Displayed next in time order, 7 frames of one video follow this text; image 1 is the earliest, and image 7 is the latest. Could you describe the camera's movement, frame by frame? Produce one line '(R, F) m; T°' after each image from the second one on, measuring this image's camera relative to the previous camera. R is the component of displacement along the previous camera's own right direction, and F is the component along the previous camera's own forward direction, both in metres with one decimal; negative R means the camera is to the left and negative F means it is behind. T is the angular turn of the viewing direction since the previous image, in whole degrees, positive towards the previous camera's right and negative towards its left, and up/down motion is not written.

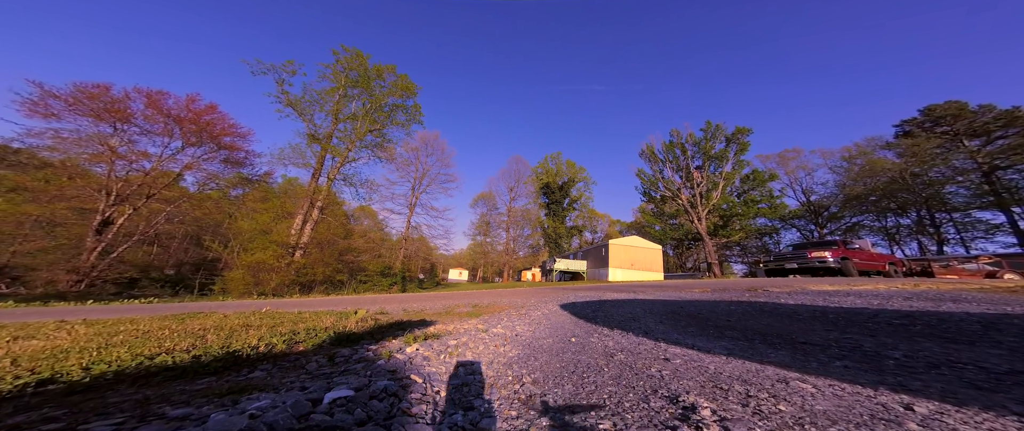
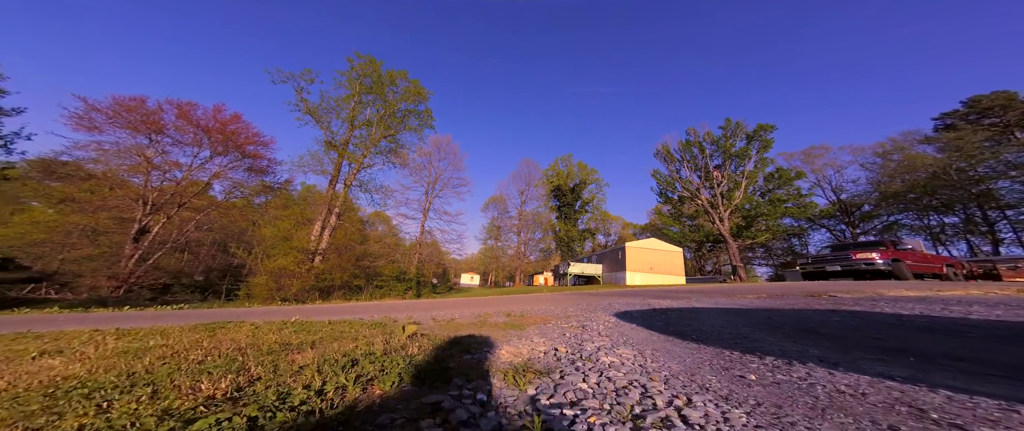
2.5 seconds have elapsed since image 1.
(-0.3, +0.2) m; -2°
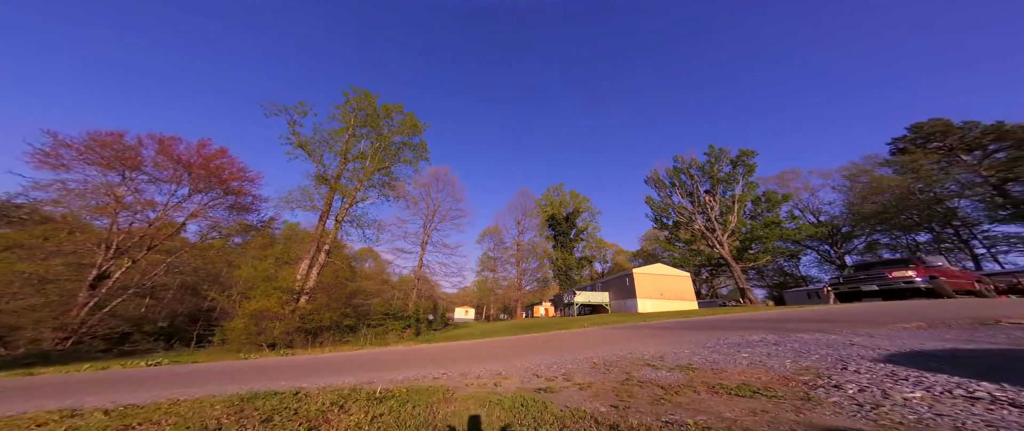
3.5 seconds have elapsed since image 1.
(-1.2, +0.6) m; +3°
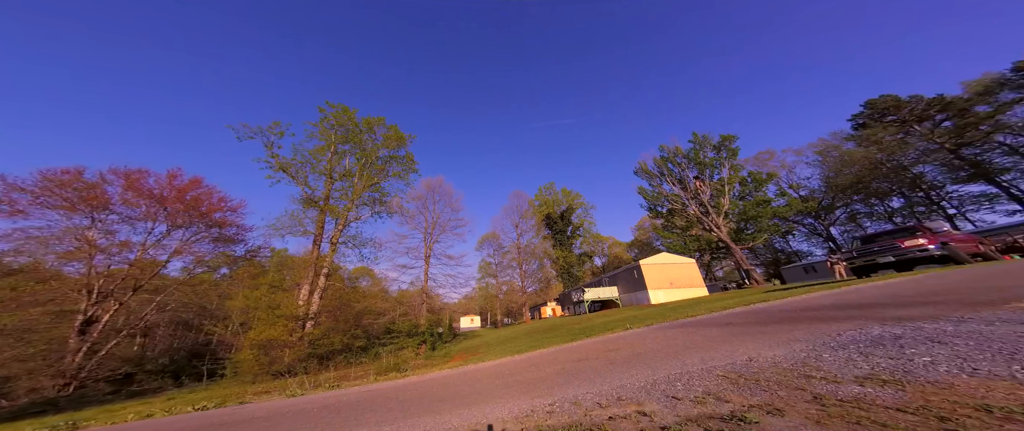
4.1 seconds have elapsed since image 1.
(-1.2, +0.2) m; +2°
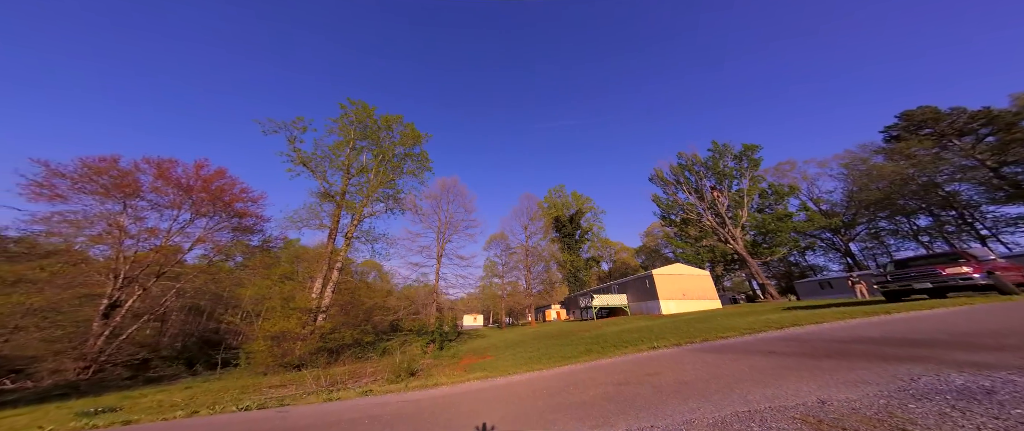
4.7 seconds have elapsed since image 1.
(-0.7, 0.0) m; -1°
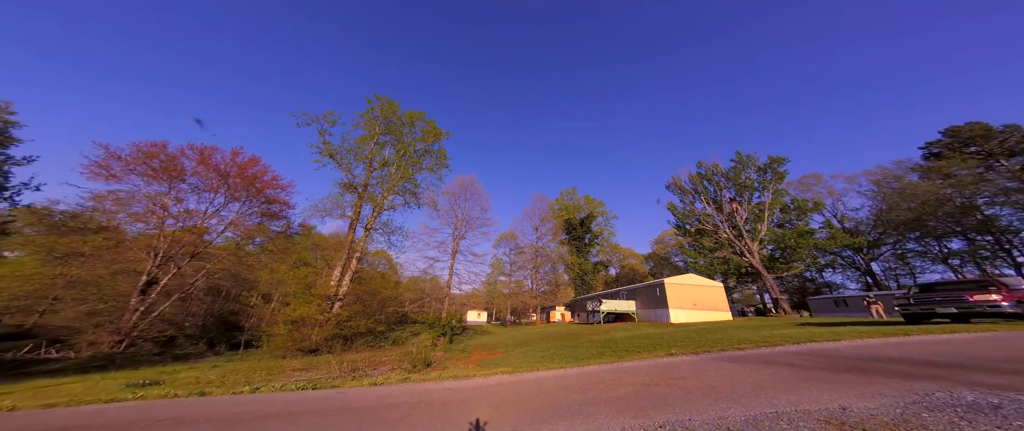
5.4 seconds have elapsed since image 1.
(-0.7, -0.5) m; -2°
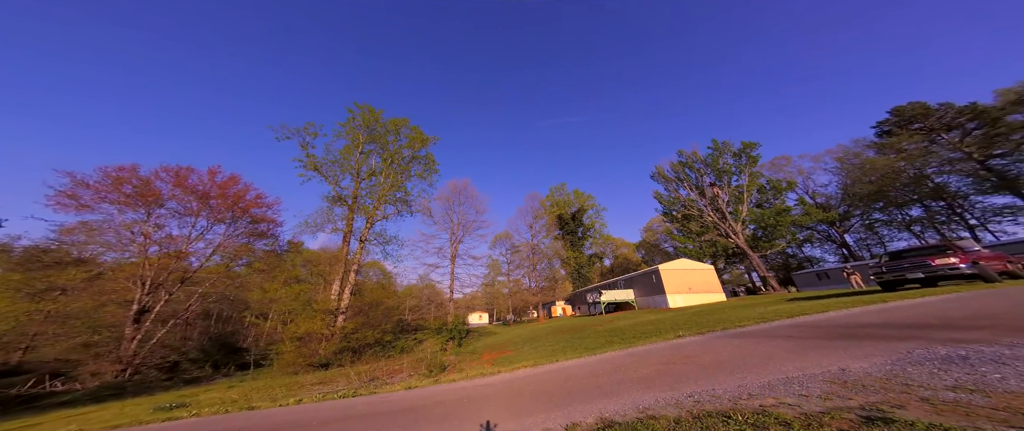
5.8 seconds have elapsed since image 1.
(-0.7, -0.4) m; +2°
